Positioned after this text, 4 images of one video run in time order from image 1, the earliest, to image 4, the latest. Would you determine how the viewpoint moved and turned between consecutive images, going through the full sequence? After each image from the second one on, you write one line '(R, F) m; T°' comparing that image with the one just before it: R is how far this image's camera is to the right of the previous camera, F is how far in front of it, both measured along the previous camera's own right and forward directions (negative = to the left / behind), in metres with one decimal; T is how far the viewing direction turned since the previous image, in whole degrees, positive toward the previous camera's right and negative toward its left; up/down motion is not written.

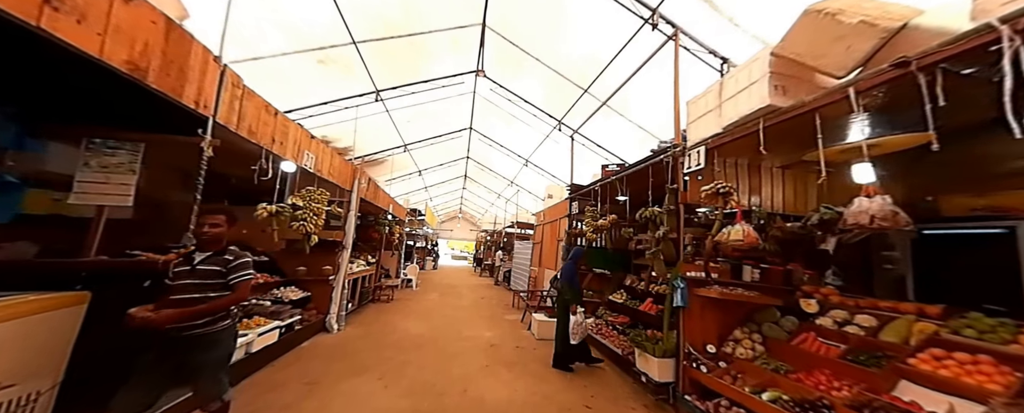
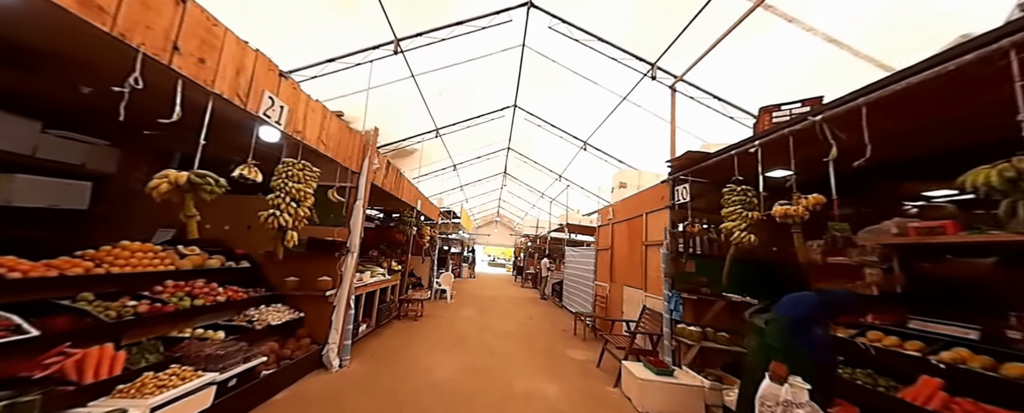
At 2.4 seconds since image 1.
(-0.4, +1.7) m; -9°
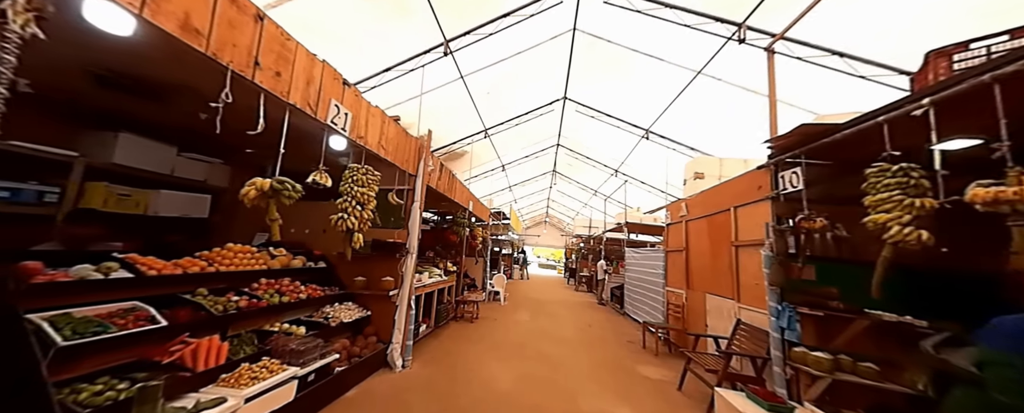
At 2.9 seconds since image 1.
(0.0, +0.2) m; -11°
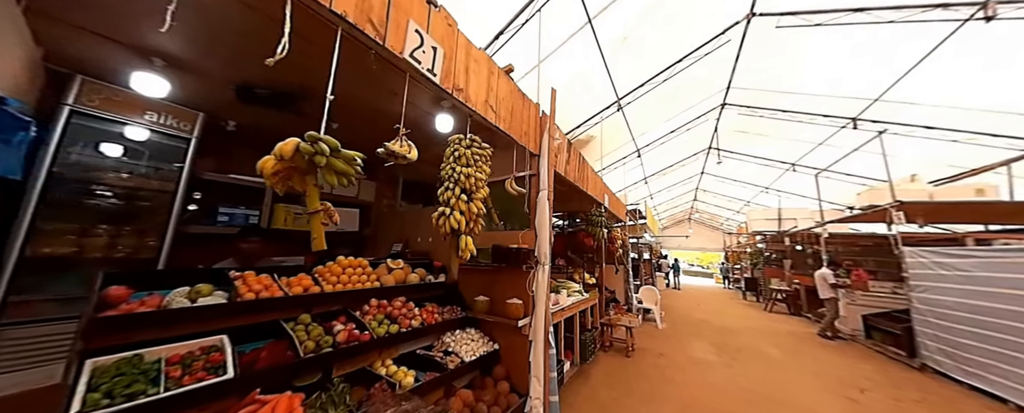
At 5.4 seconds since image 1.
(-0.5, +1.0) m; -23°
